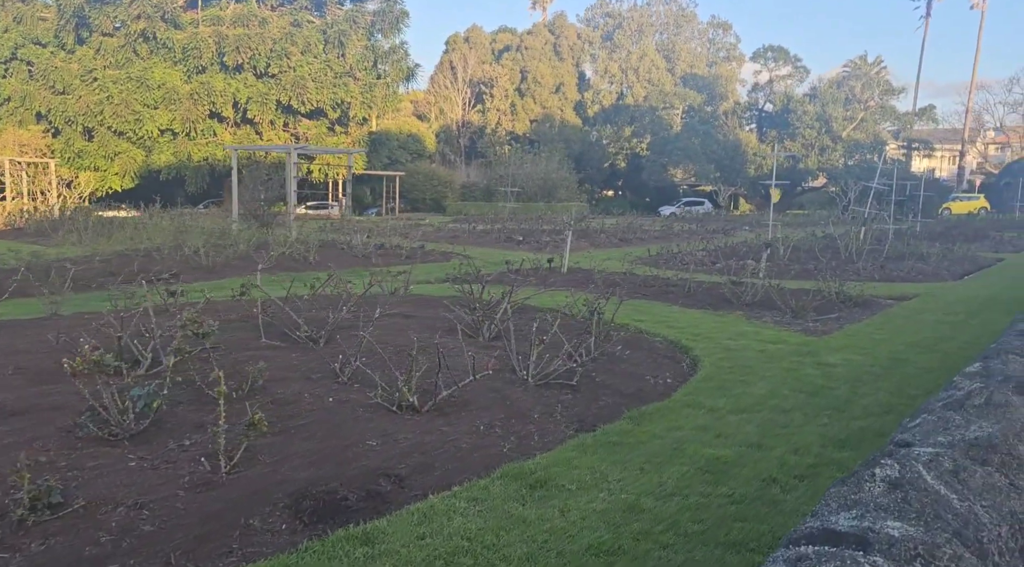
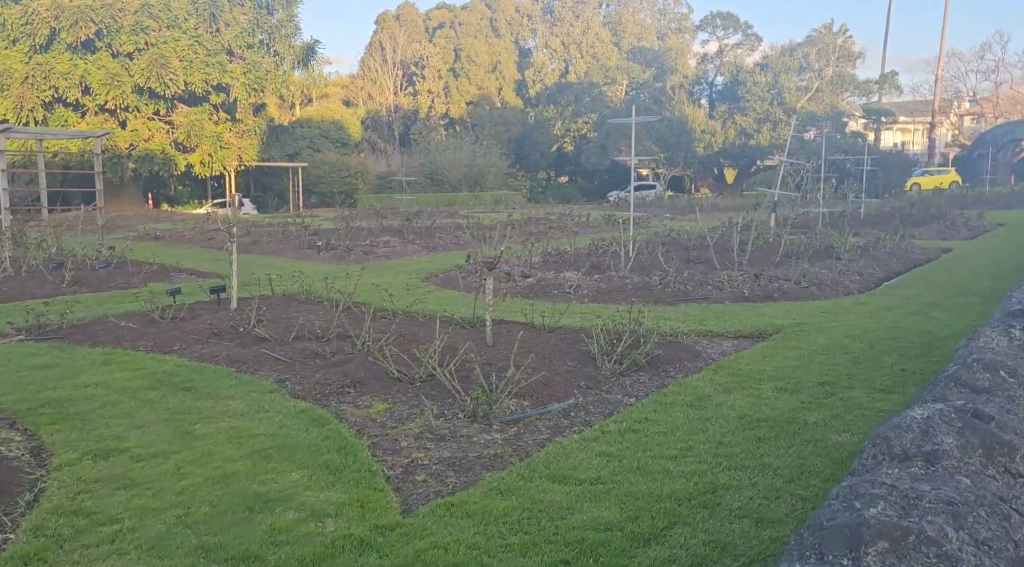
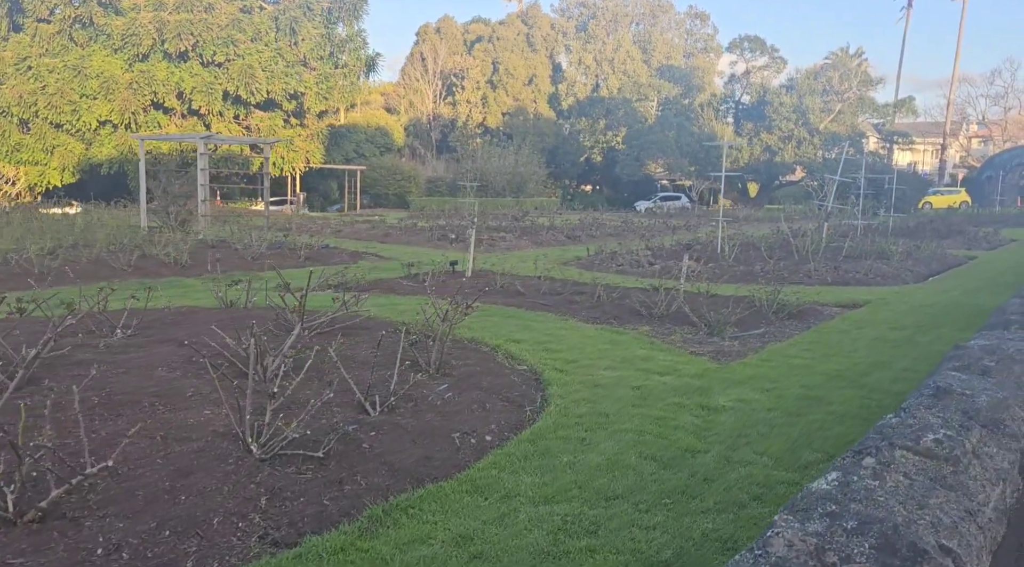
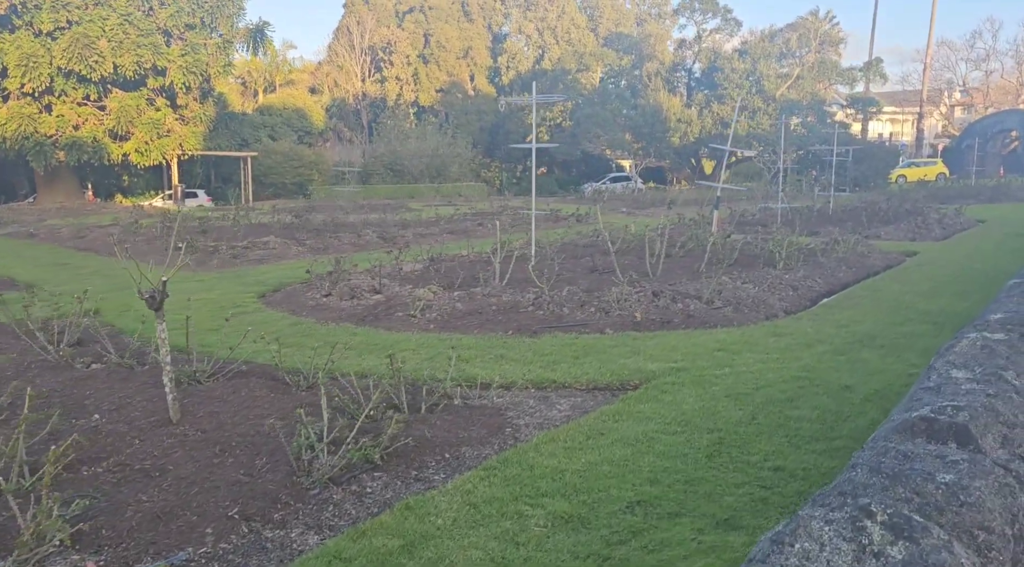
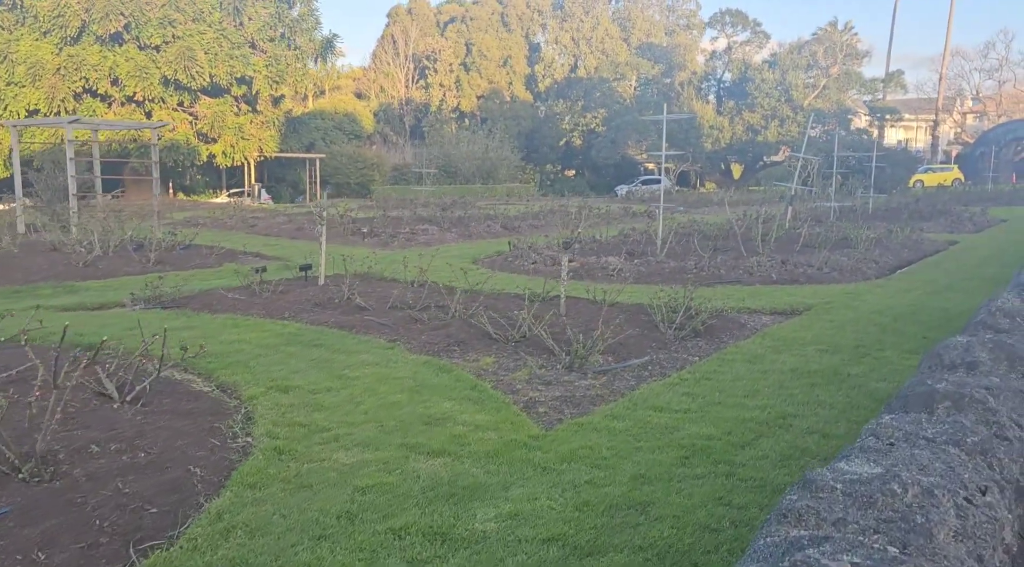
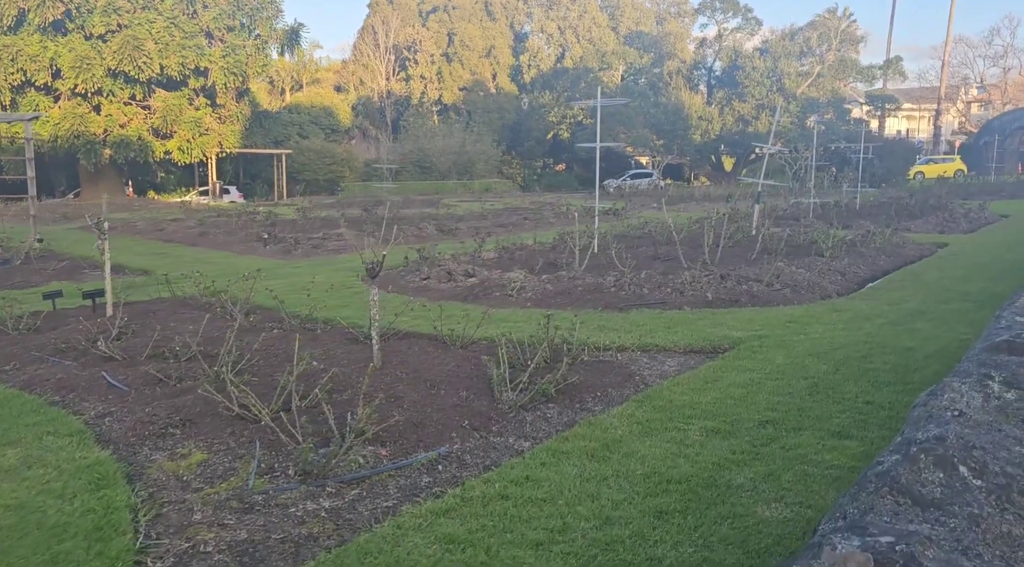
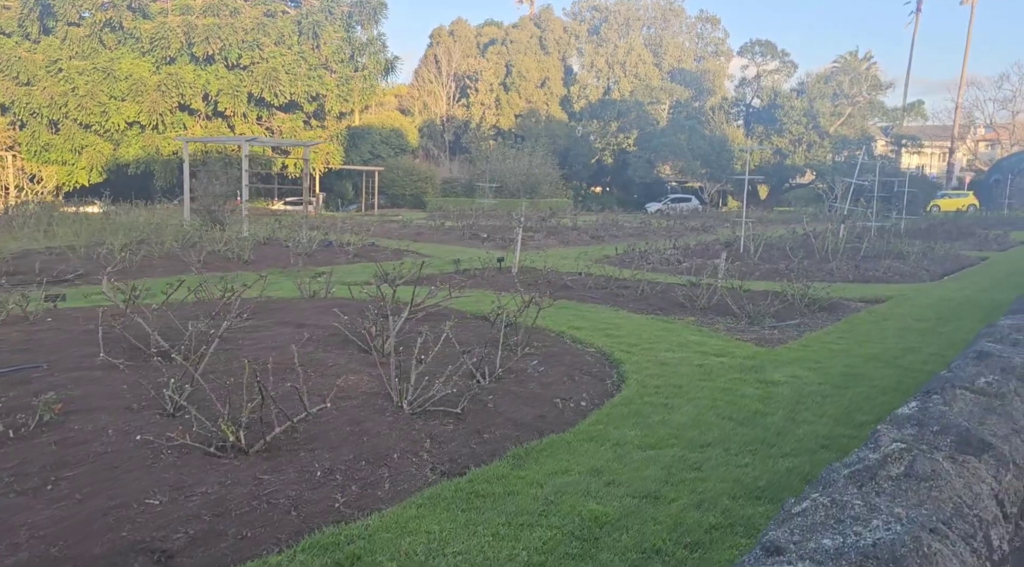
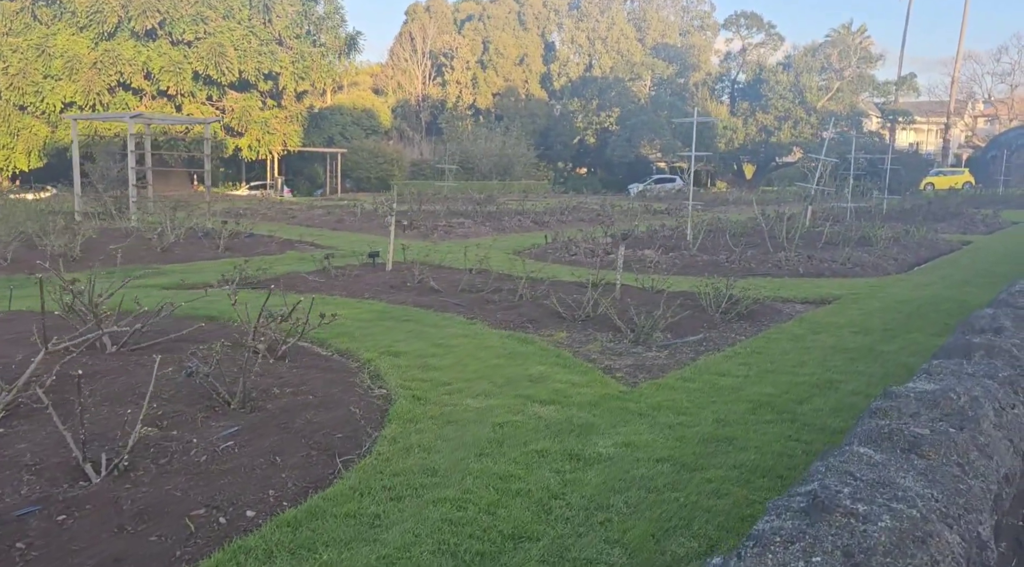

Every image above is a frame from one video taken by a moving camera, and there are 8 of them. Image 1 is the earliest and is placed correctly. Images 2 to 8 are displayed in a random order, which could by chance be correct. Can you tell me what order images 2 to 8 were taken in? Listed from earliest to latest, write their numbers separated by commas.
7, 3, 8, 5, 2, 6, 4
